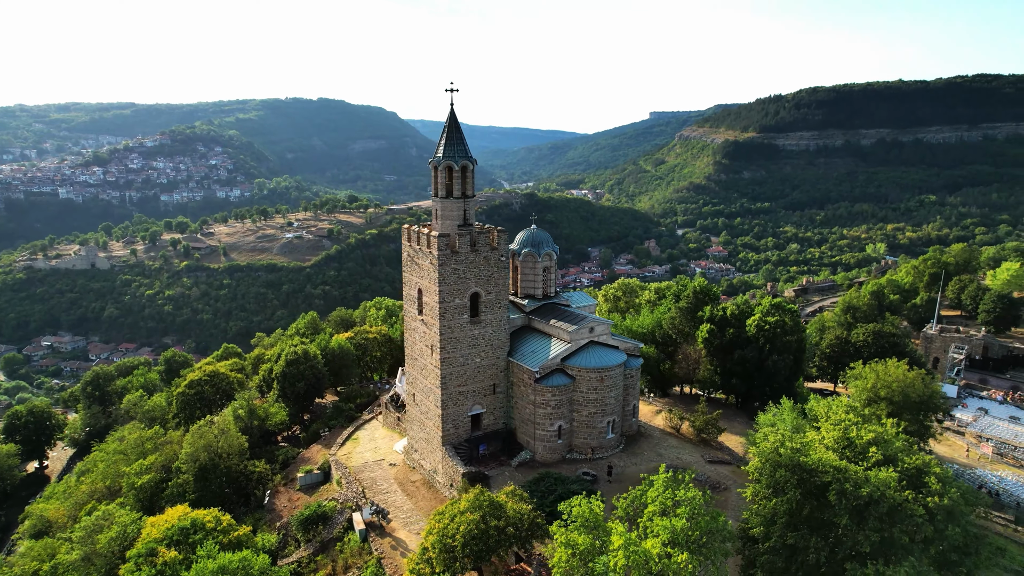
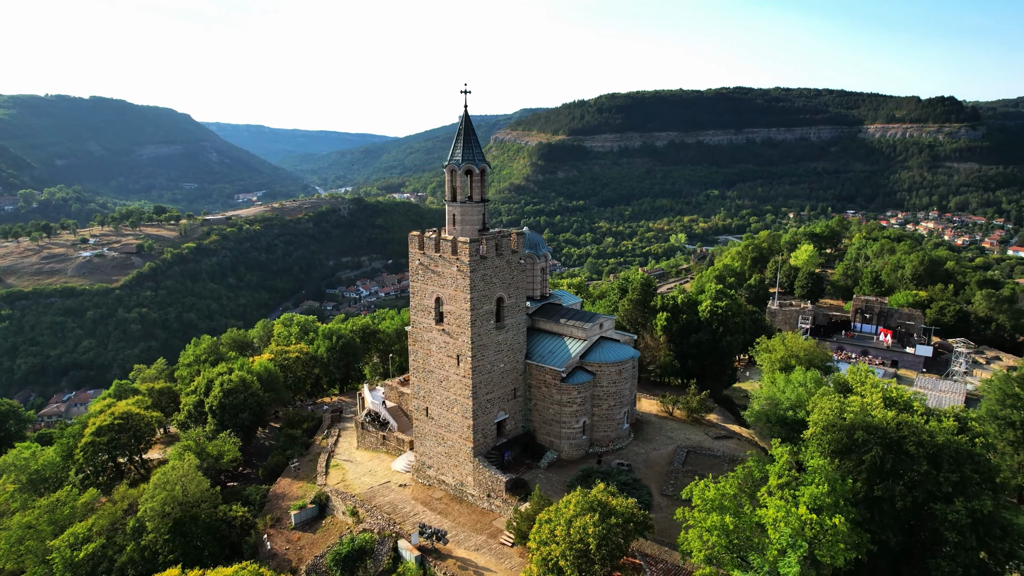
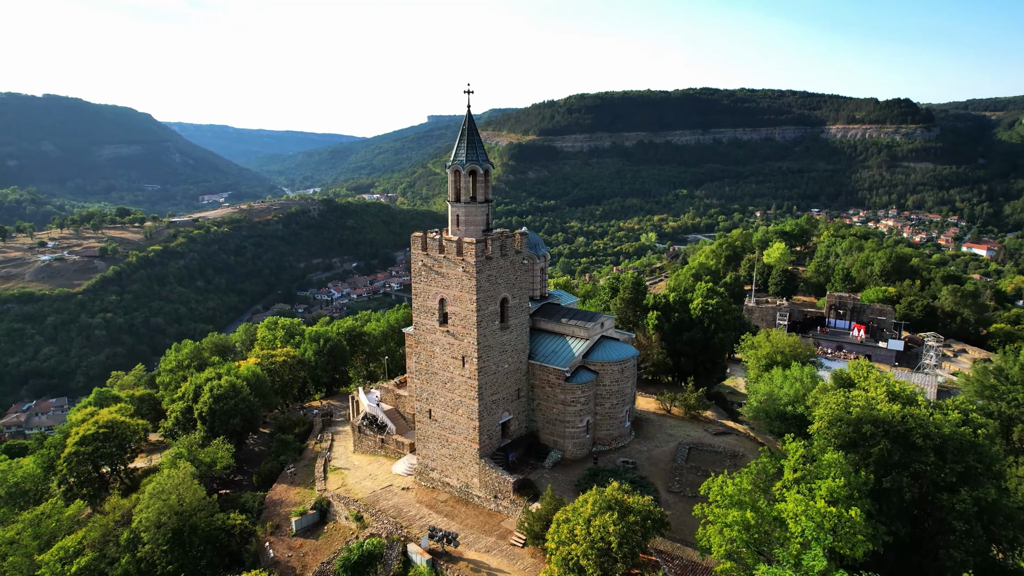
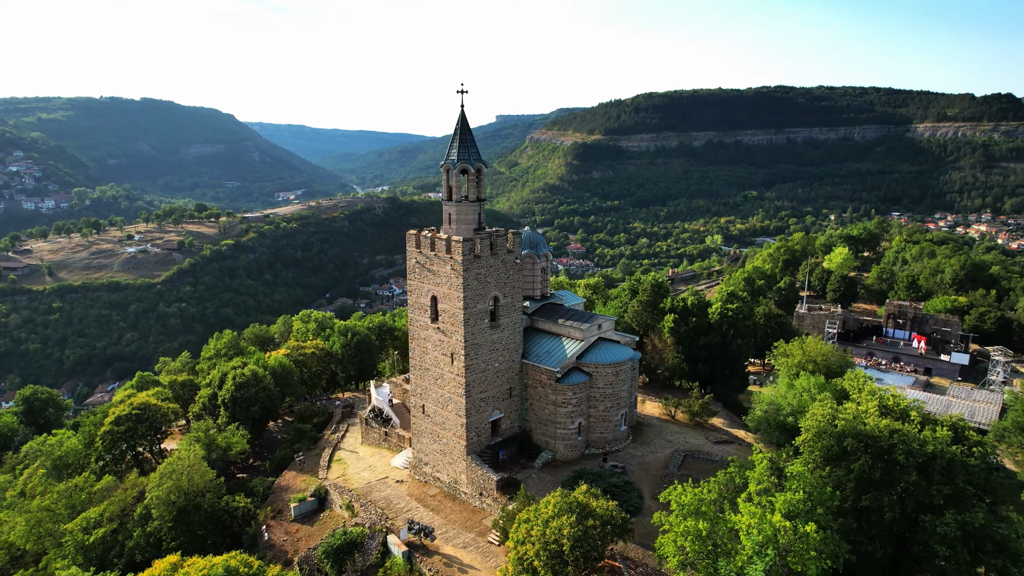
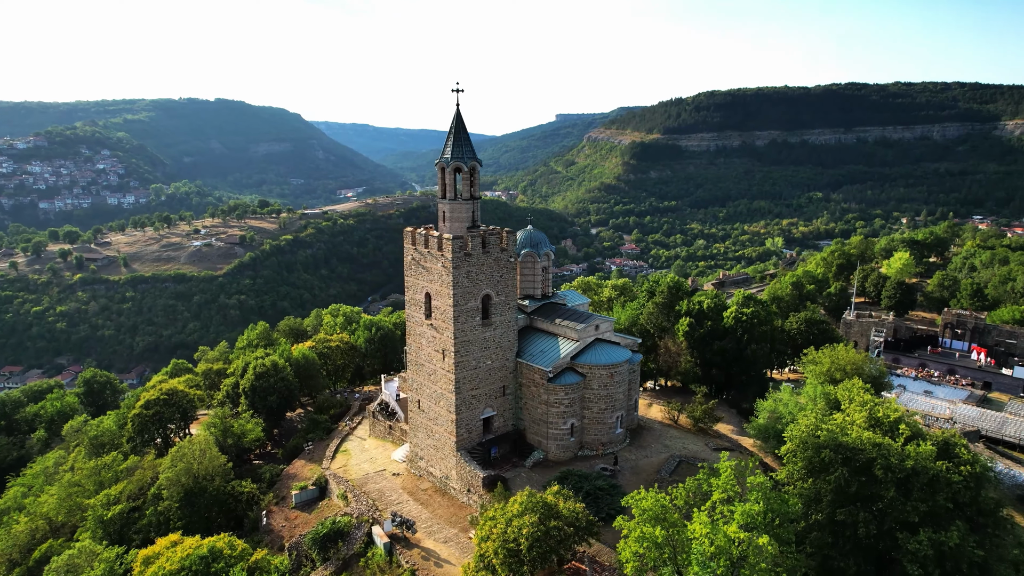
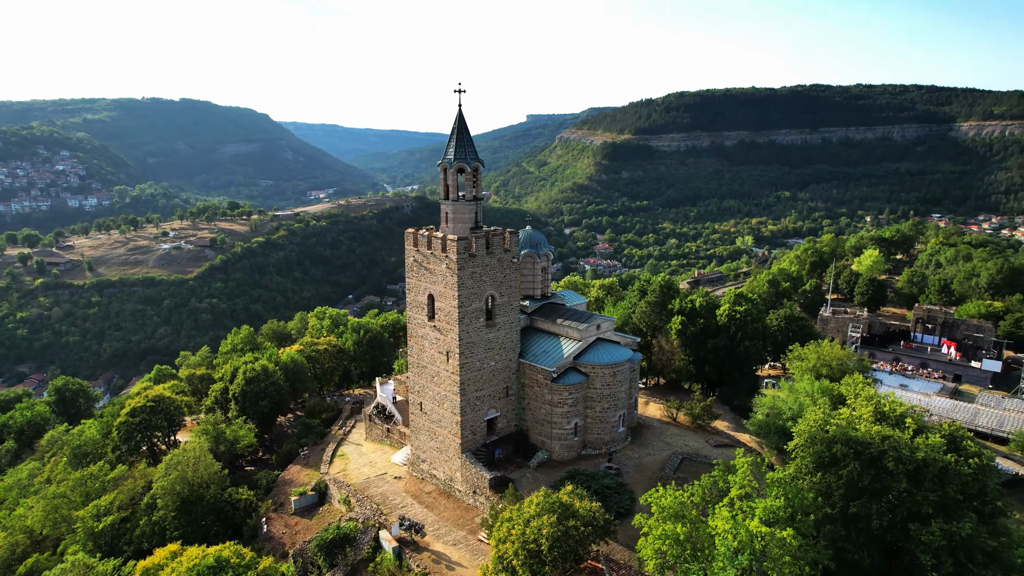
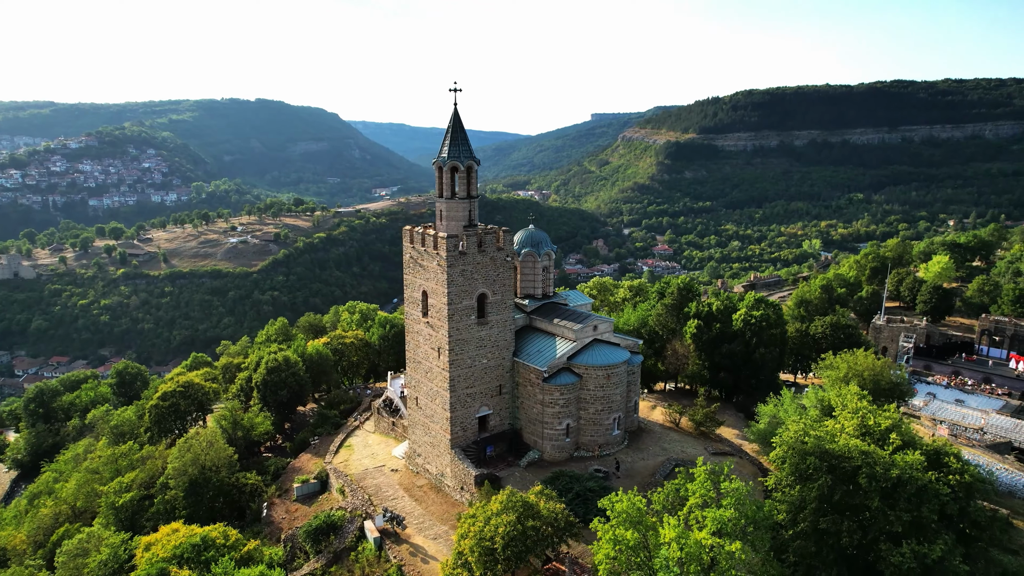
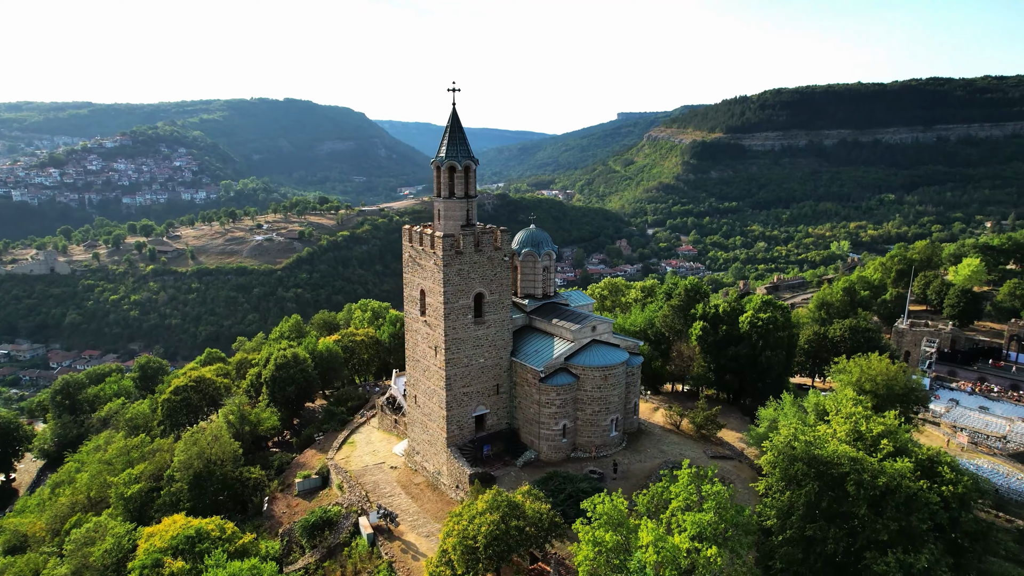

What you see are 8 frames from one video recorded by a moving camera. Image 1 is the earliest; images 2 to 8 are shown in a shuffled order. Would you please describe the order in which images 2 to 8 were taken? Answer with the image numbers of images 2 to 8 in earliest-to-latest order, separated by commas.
8, 7, 5, 6, 4, 2, 3
